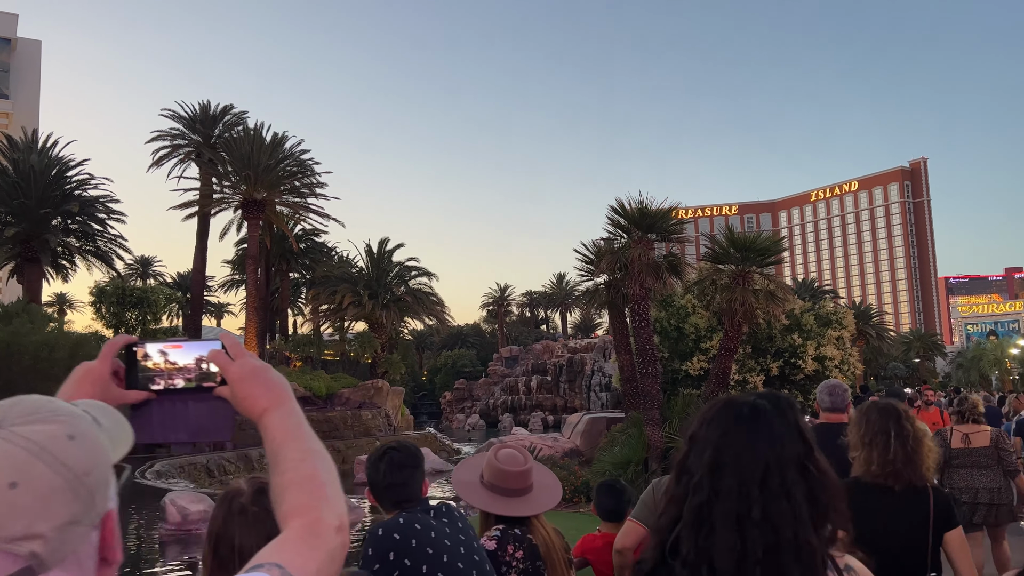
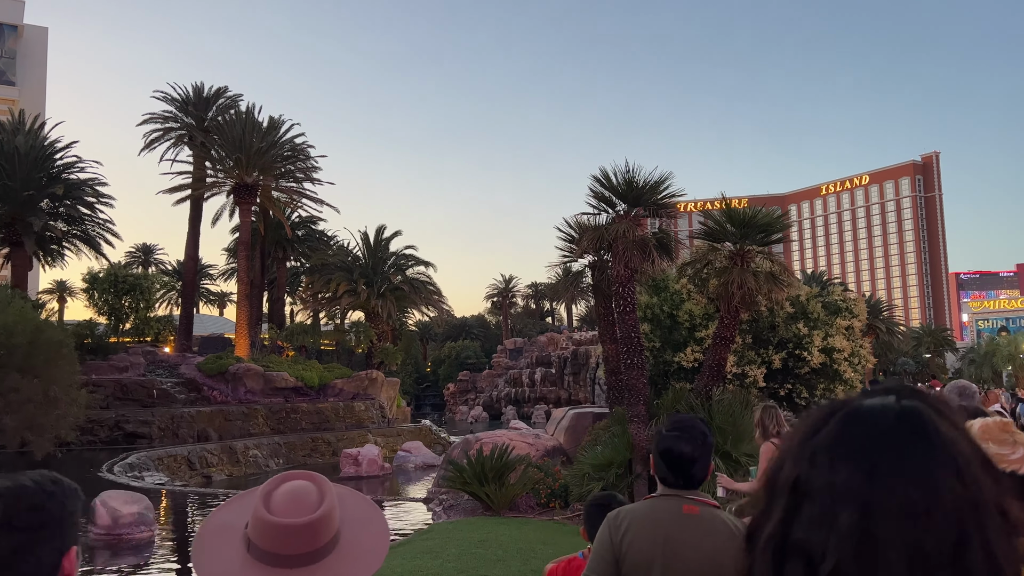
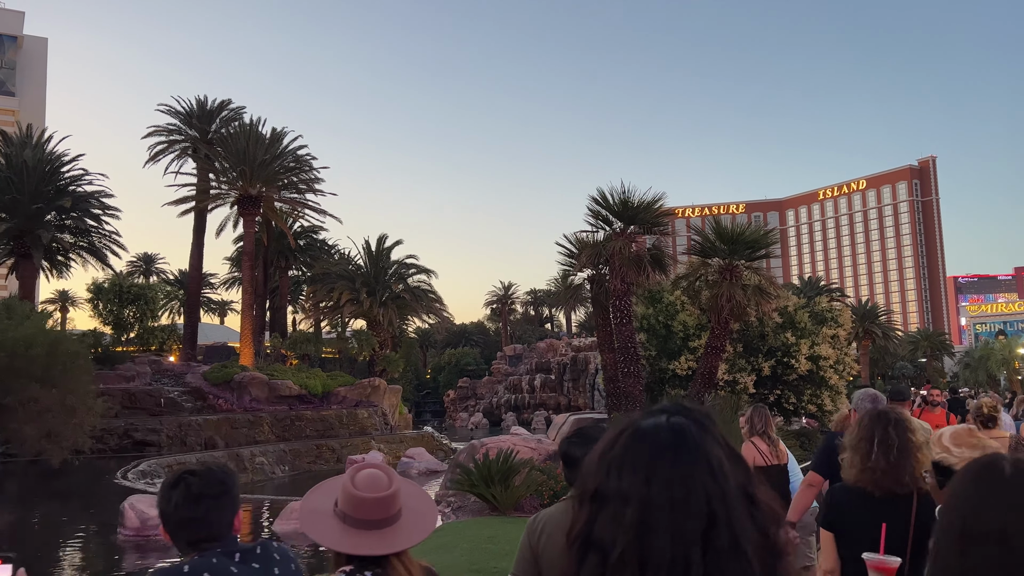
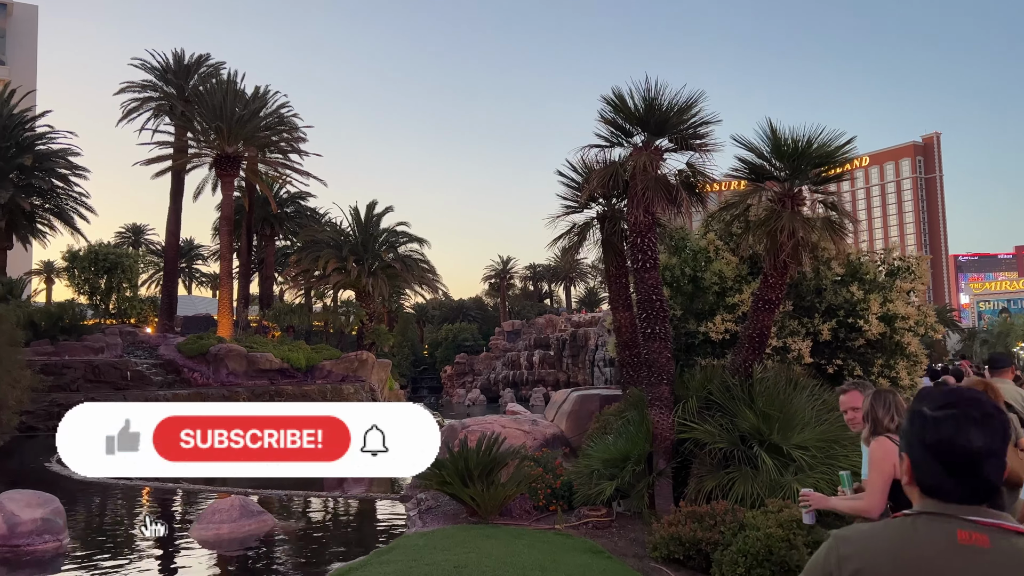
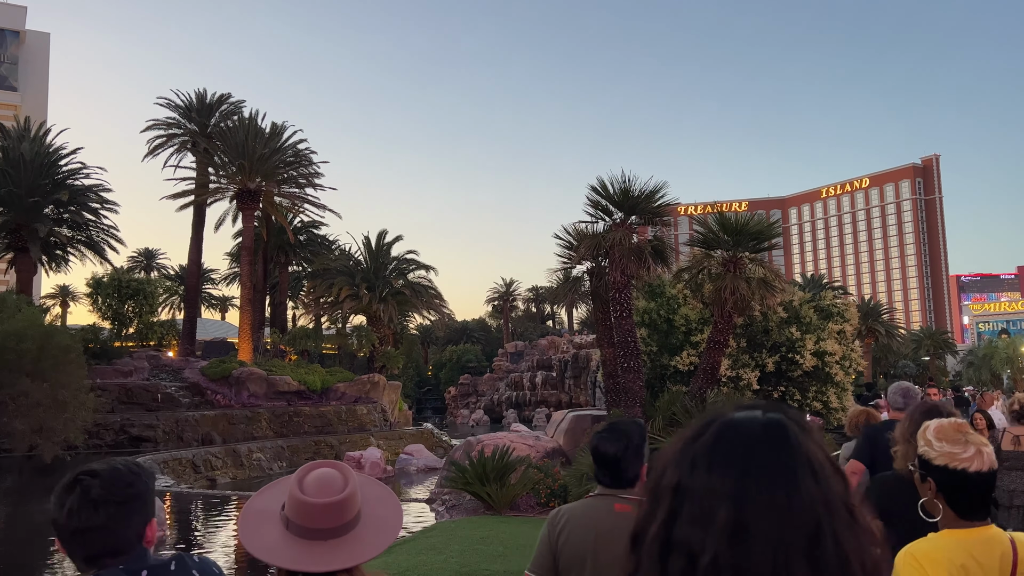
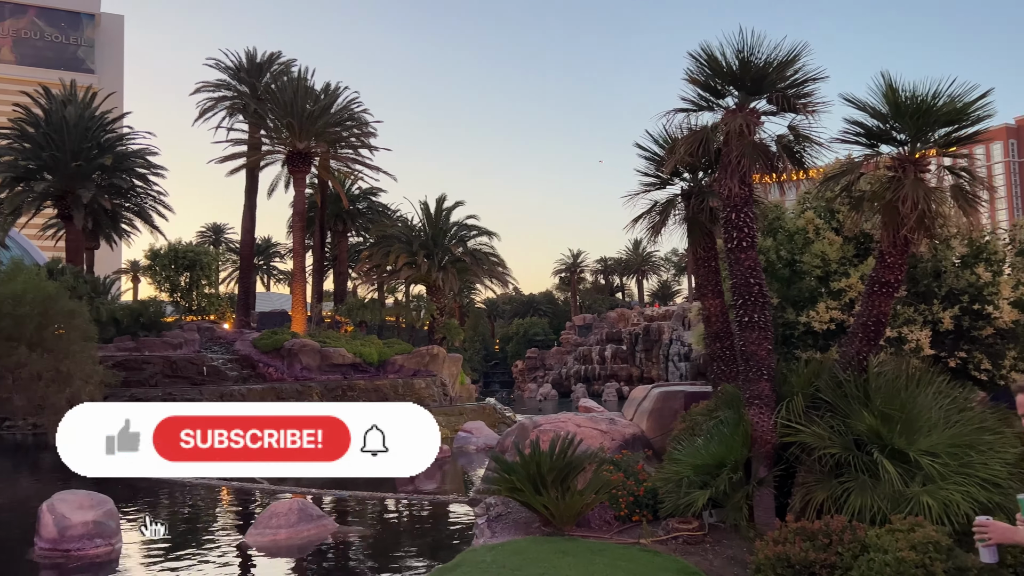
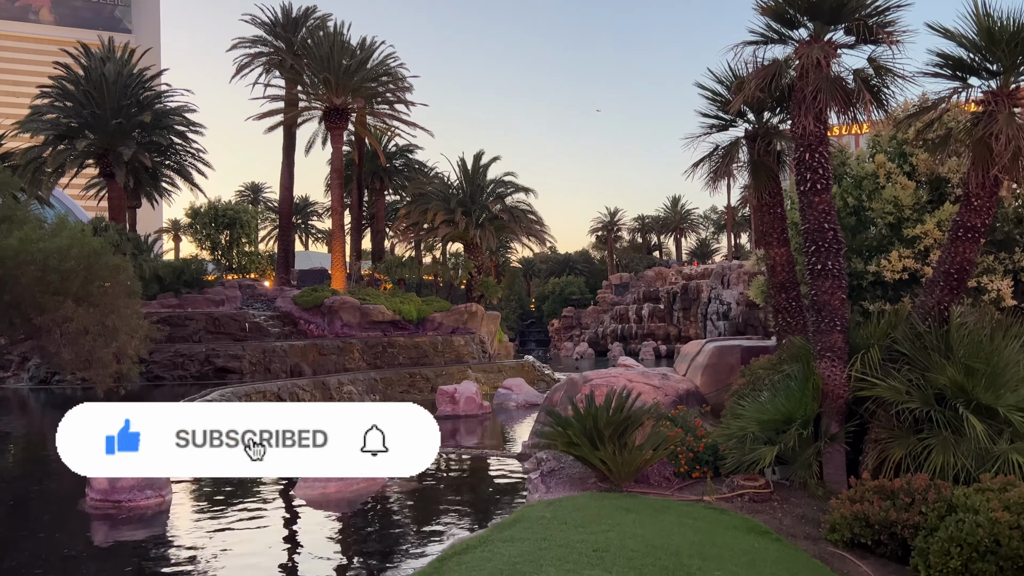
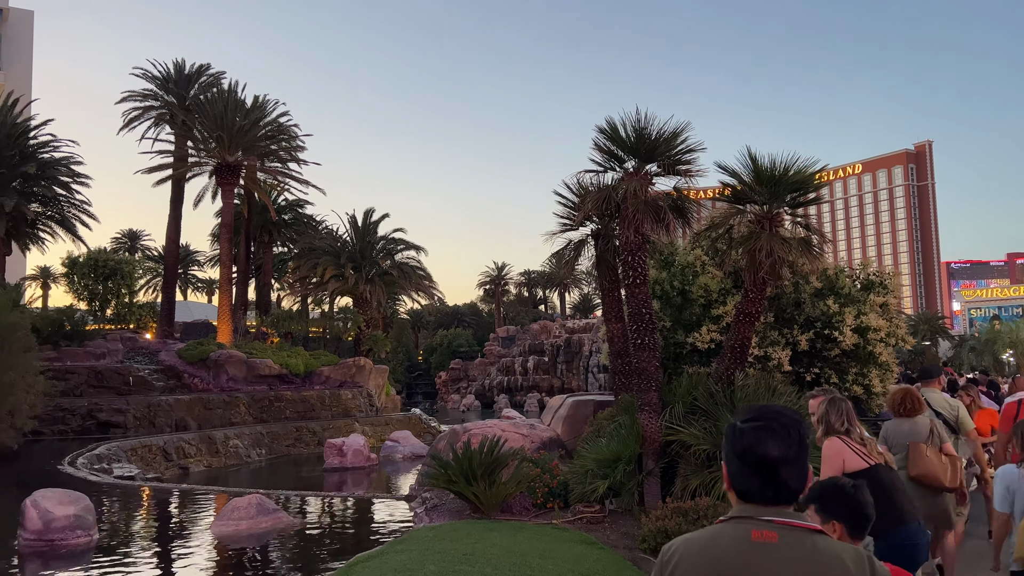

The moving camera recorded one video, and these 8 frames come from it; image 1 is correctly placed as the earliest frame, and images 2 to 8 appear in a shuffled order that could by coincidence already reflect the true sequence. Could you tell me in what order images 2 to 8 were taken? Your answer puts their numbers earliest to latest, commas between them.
3, 5, 2, 8, 4, 6, 7
